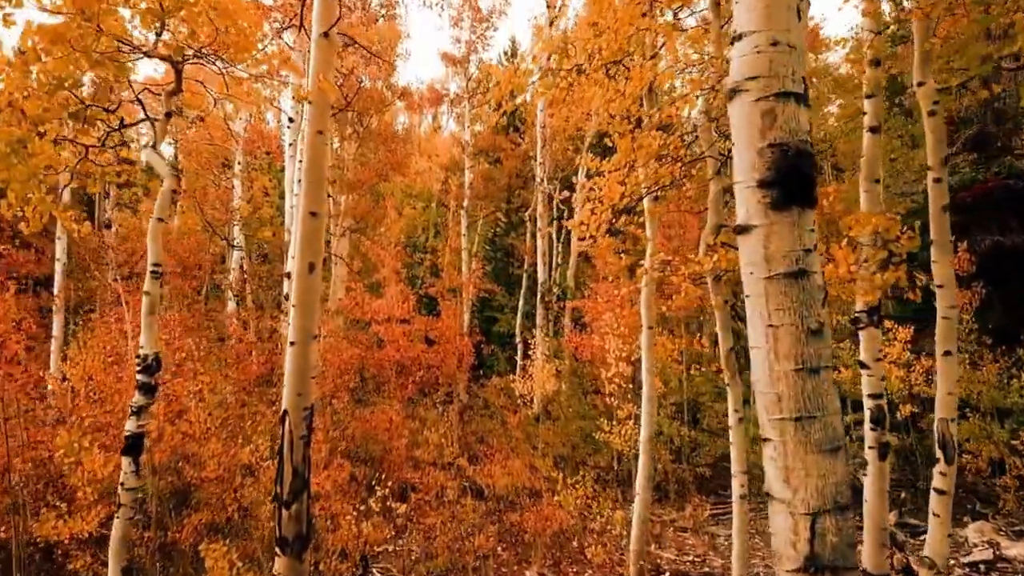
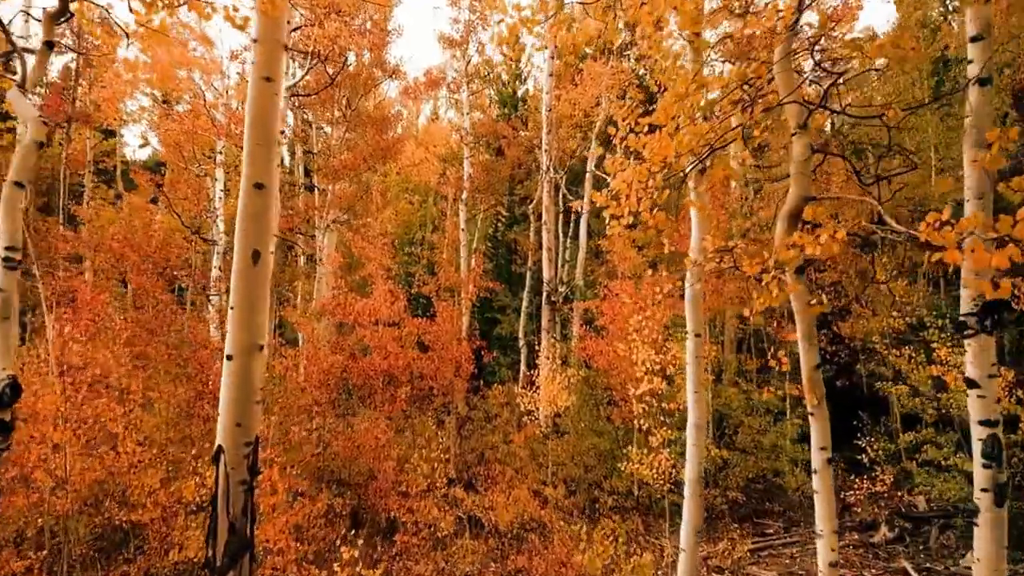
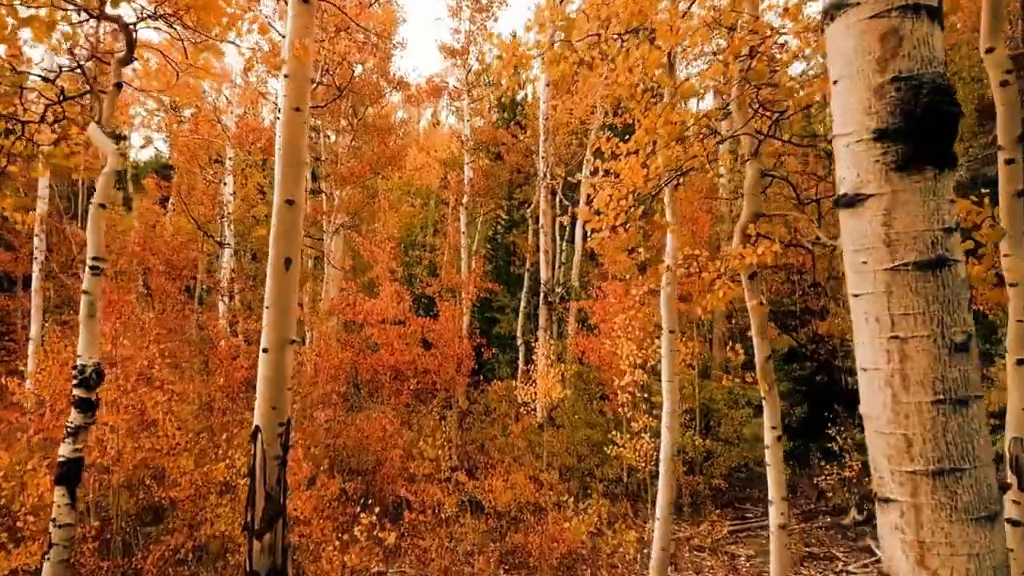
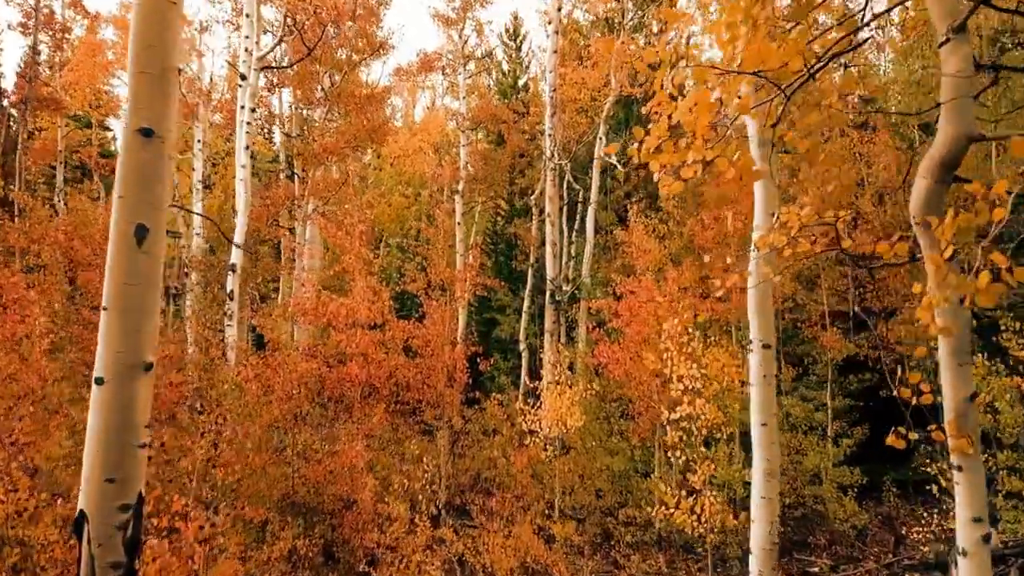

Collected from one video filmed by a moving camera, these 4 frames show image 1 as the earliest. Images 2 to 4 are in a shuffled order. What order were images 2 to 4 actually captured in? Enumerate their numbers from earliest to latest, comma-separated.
3, 2, 4
